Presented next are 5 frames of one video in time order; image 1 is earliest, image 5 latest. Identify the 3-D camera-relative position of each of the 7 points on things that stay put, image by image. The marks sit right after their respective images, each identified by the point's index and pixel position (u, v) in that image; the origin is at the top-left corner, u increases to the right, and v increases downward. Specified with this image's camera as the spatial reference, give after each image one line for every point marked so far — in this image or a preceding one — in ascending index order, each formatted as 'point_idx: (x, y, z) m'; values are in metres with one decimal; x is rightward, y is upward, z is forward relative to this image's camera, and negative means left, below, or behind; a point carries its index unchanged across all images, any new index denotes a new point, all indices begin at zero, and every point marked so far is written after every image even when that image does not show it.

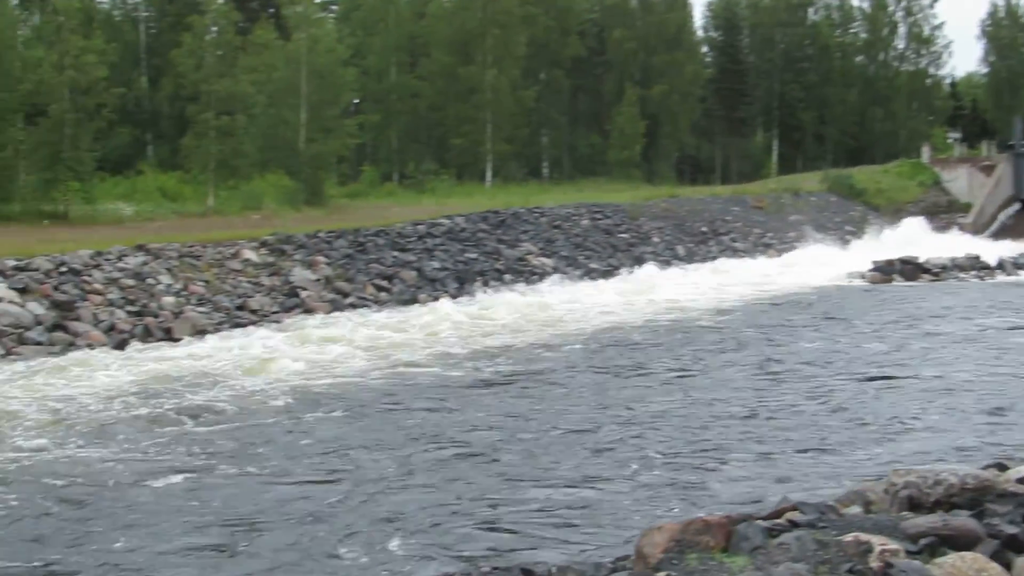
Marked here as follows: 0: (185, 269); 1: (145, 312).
0: (-5.1, +0.4, +14.0) m
1: (-5.5, -0.4, +12.8) m
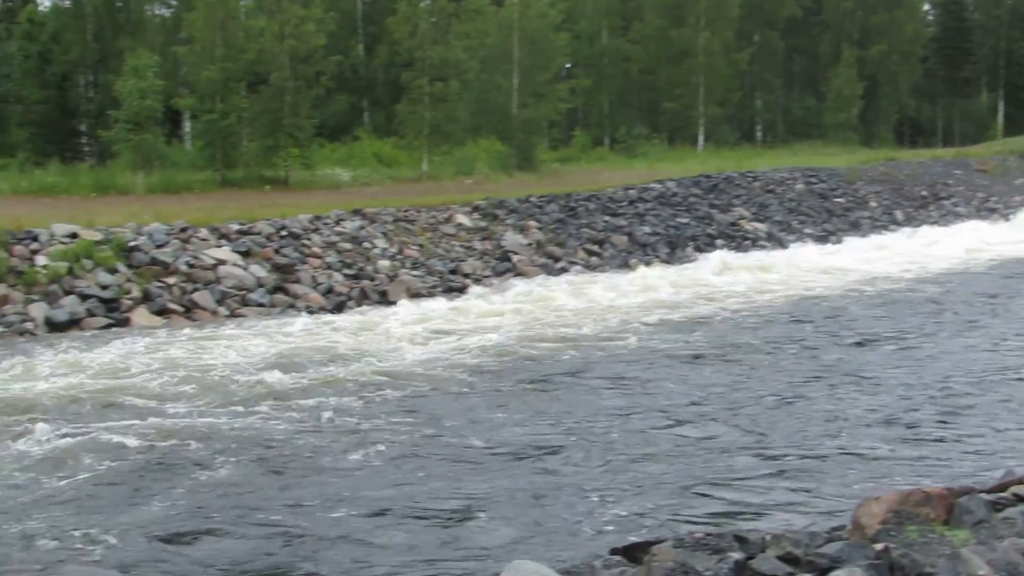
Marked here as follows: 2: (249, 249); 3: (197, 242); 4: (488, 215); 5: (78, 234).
0: (-1.8, +0.9, +14.1) m
1: (-2.3, +0.2, +12.9) m
2: (-4.0, +0.6, +13.1) m
3: (-4.8, +0.7, +13.5) m
4: (-0.3, +1.3, +15.0) m
5: (-6.5, +0.8, +13.4) m
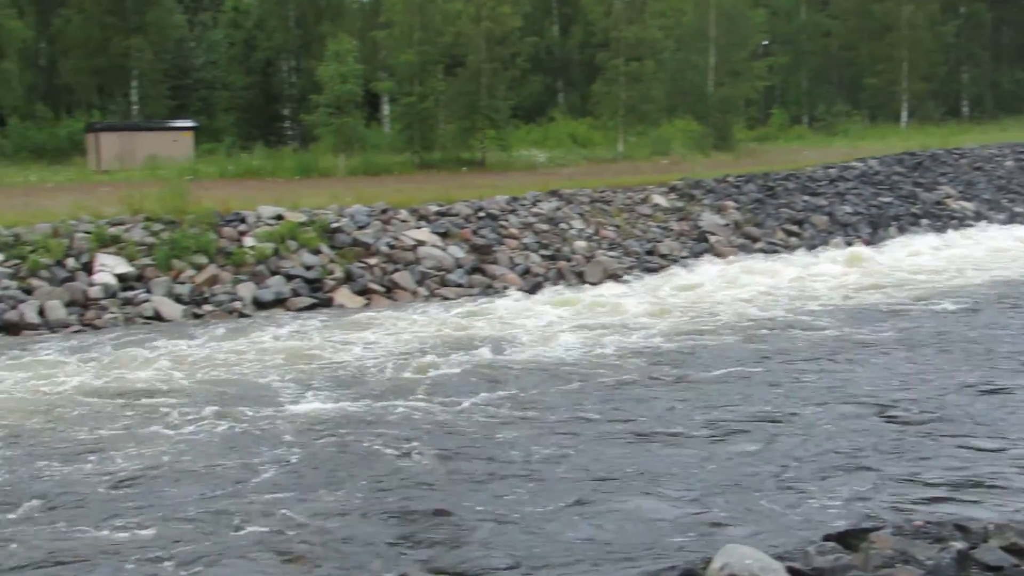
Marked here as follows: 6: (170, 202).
0: (+1.3, +1.2, +14.0) m
1: (+0.7, +0.5, +12.9) m
2: (-1.0, +0.9, +13.1) m
3: (-1.7, +1.0, +13.5) m
4: (+2.8, +1.5, +14.9) m
5: (-3.5, +1.1, +13.6) m
6: (-5.3, +1.3, +14.5) m
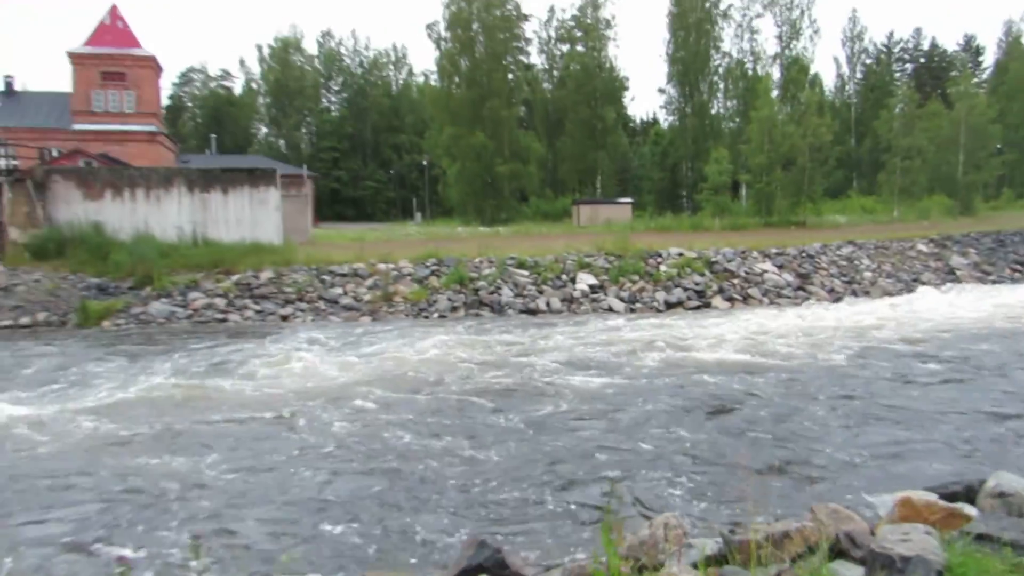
0: (+9.2, +0.9, +22.0) m
1: (+8.4, +0.2, +21.0) m
2: (+6.8, +0.6, +21.7) m
3: (+6.2, +0.8, +22.3) m
4: (+11.0, +1.2, +22.4) m
5: (+4.5, +0.9, +22.8) m
6: (+3.0, +1.2, +24.1) m
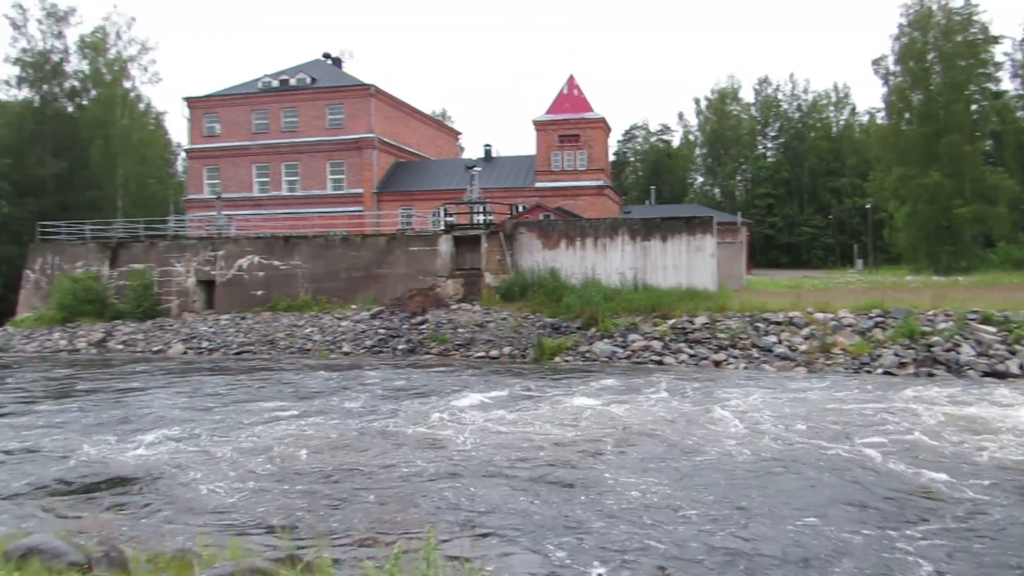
0: (+18.4, -0.6, +14.7) m
1: (+17.1, -1.3, +14.3) m
2: (+16.1, -0.8, +15.6) m
3: (+15.9, -0.7, +16.5) m
4: (+20.1, -0.3, +14.1) m
5: (+14.7, -0.5, +17.7) m
6: (+14.1, -0.3, +19.6) m
